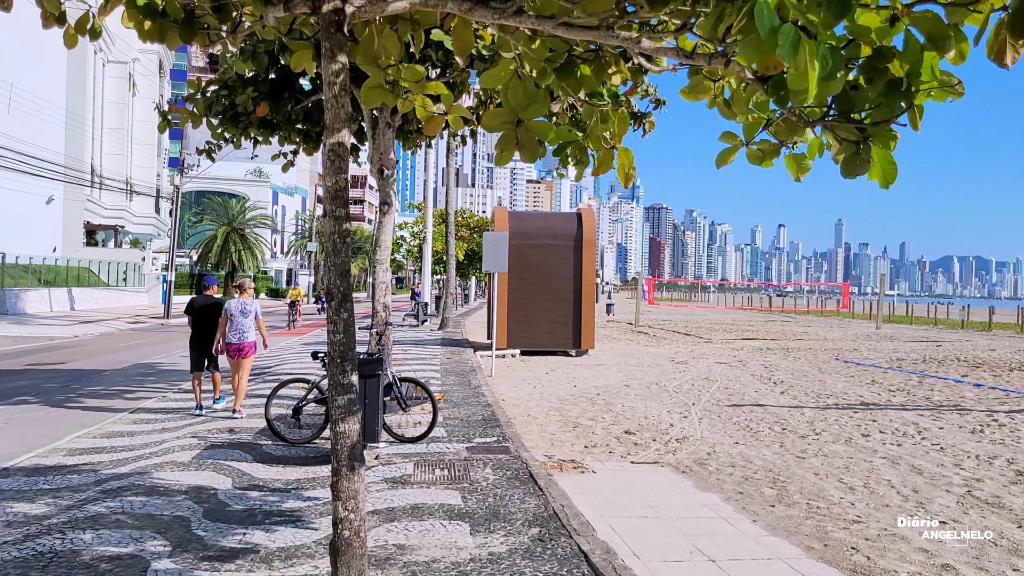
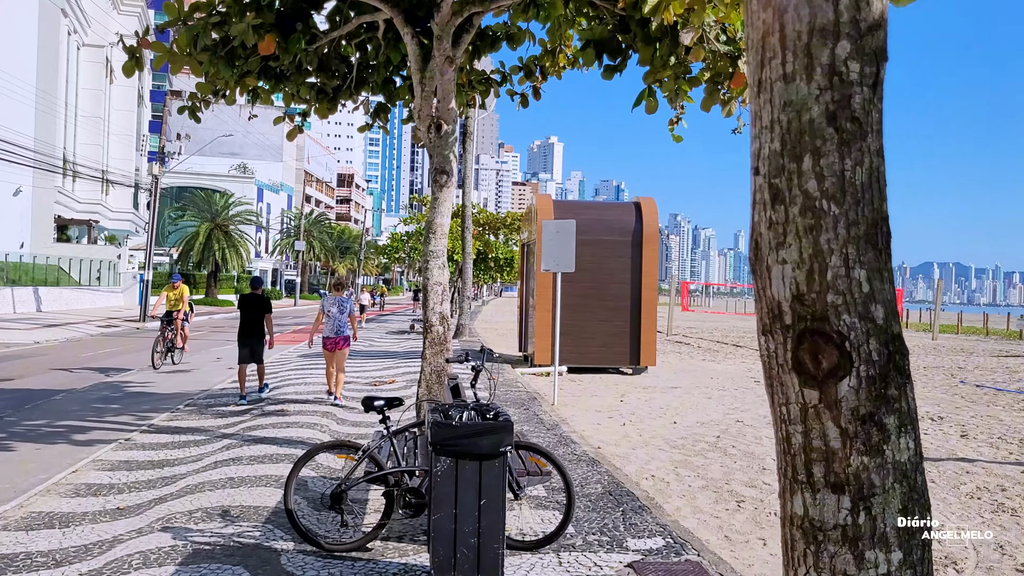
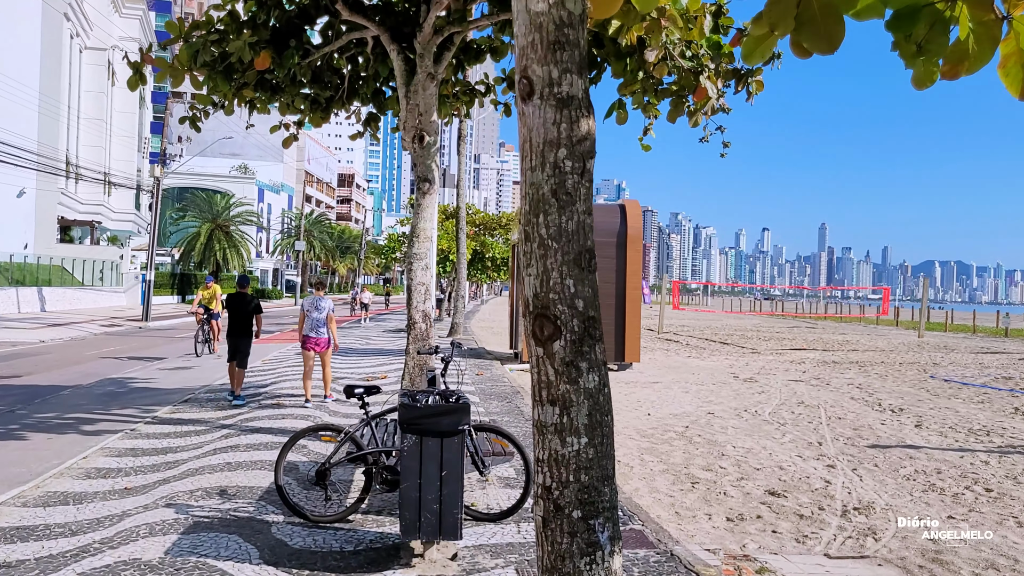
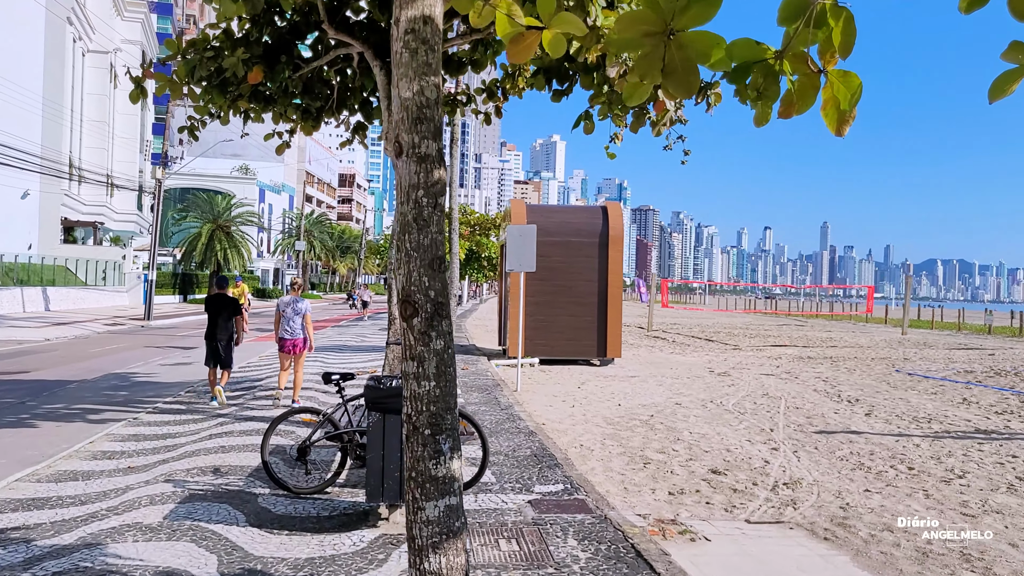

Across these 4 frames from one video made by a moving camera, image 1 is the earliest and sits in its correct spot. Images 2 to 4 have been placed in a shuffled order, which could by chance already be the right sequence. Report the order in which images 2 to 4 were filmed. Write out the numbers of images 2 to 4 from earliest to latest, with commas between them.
4, 3, 2
